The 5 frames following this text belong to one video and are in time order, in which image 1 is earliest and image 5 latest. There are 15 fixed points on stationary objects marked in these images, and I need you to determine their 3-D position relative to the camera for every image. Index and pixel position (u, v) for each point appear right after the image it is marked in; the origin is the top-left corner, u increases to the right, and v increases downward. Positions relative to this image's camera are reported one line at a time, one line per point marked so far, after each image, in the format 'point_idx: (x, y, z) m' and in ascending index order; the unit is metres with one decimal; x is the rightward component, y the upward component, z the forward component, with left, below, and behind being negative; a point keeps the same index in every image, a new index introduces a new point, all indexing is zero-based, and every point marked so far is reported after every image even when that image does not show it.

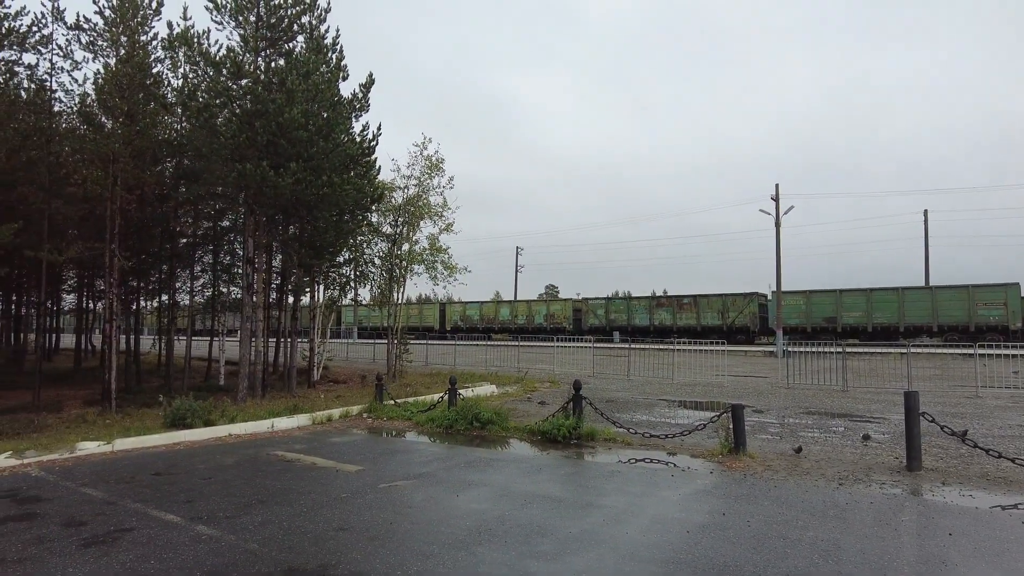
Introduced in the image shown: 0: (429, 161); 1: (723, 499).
0: (-2.3, +3.7, +19.1) m
1: (+1.9, -2.0, +6.0) m
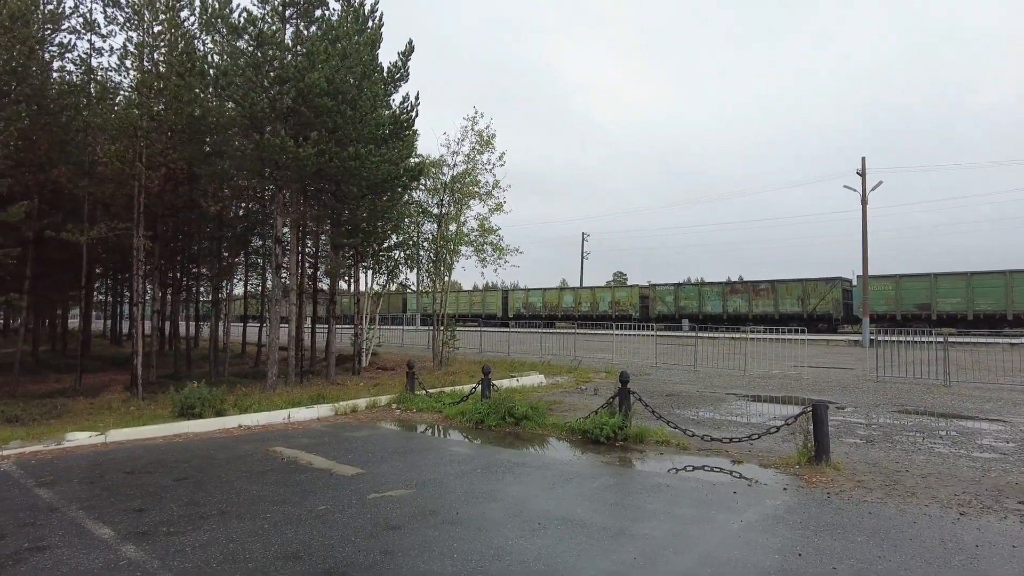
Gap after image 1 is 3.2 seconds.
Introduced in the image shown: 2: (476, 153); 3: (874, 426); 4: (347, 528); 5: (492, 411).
0: (-0.9, +4.2, +17.9) m
1: (+2.0, -1.7, +4.6) m
2: (-1.0, +3.7, +18.1) m
3: (+5.1, -1.9, +9.2) m
4: (-1.2, -1.7, +4.7) m
5: (-0.3, -1.8, +9.4) m
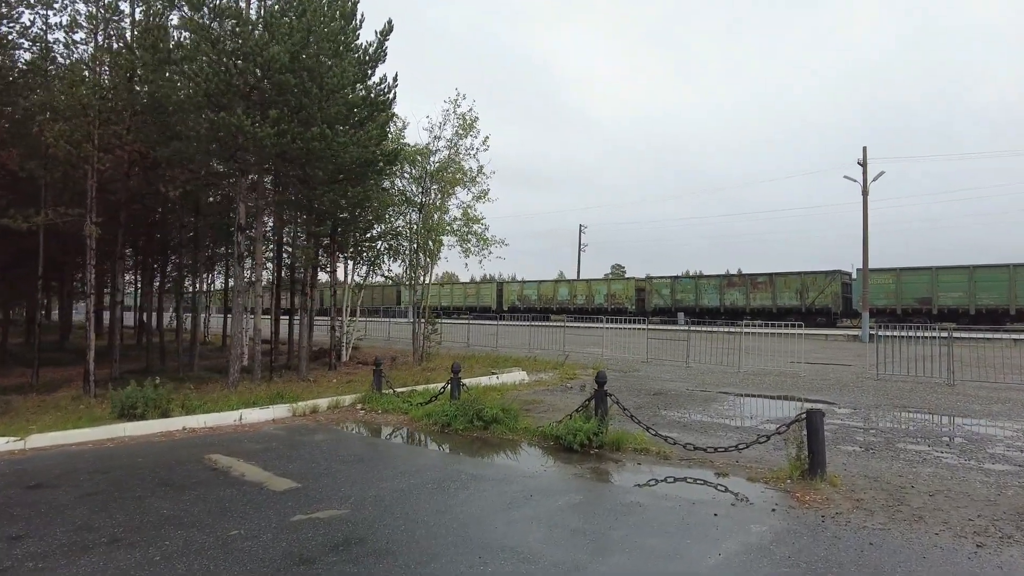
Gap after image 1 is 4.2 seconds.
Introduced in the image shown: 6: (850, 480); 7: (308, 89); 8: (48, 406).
0: (-1.3, +4.4, +17.1) m
1: (+1.6, -1.7, +3.9) m
2: (-1.4, +4.0, +17.3) m
3: (+4.7, -1.9, +8.5) m
4: (-1.6, -1.7, +3.9) m
5: (-0.7, -1.6, +8.6) m
6: (+3.1, -1.8, +6.0) m
7: (-3.5, +3.4, +11.3) m
8: (-7.4, -1.9, +10.5) m
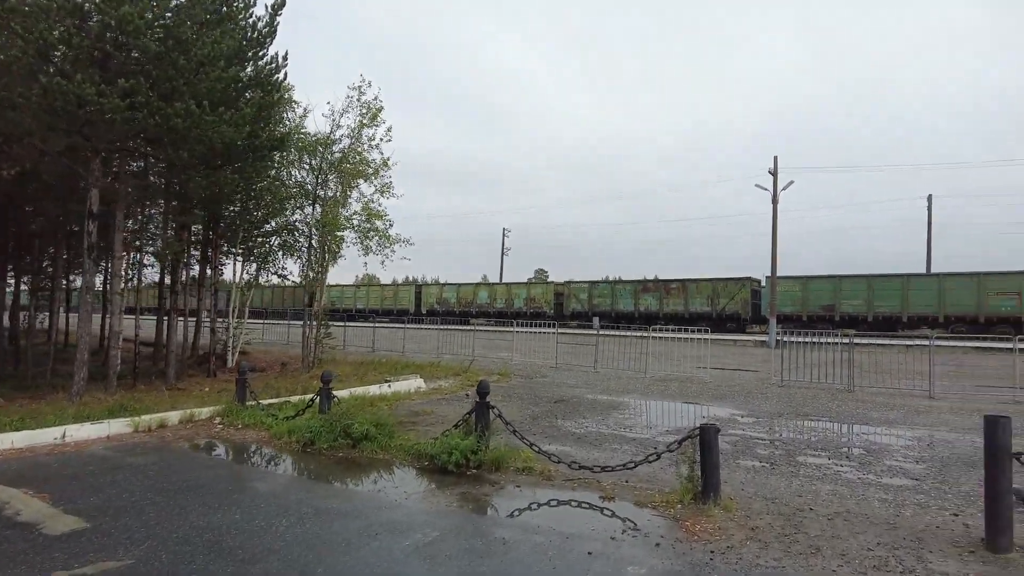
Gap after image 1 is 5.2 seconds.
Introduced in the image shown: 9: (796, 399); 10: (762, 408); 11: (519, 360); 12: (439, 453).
0: (-3.6, +4.4, +16.0) m
1: (+0.7, -1.6, +3.1) m
2: (-3.7, +4.0, +16.1) m
3: (+3.2, -1.9, +8.0) m
4: (-2.5, -1.6, +2.8) m
5: (-2.1, -1.6, +7.6) m
6: (+1.9, -1.8, +5.4) m
7: (-5.1, +3.5, +9.9) m
8: (-9.0, -1.8, +8.6) m
9: (+5.2, -2.0, +11.9) m
10: (+4.1, -2.0, +10.8) m
11: (+0.2, -2.1, +18.8) m
12: (-0.7, -1.6, +6.5) m
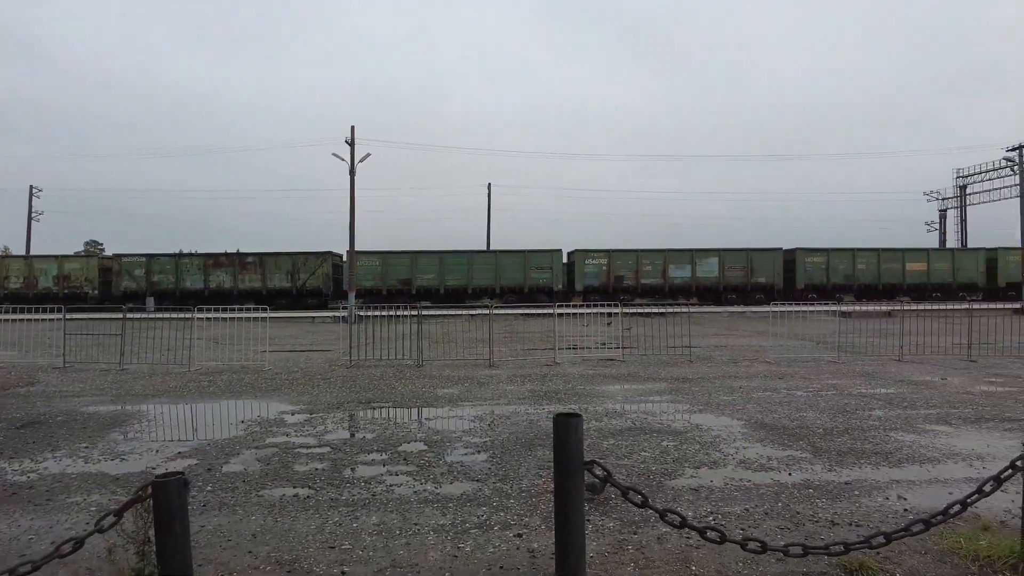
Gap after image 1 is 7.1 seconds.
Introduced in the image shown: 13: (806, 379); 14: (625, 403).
0: (-11.9, +4.8, +8.8) m
1: (-1.1, -1.5, +0.8) m
2: (-12.1, +4.4, +8.8) m
3: (-1.8, -1.6, +6.3) m
4: (-3.6, -1.5, -1.2) m
5: (-6.0, -1.4, +2.9) m
6: (-1.4, -1.5, +3.4) m
7: (-9.8, +3.7, +3.0) m
8: (-12.2, -1.7, -0.1) m
9: (-2.4, -1.5, +10.6) m
10: (-2.6, -1.5, +9.0) m
11: (-10.4, -1.5, +13.5) m
12: (-4.2, -1.4, +2.8) m
13: (+4.7, -1.5, +10.6) m
14: (+1.5, -1.6, +8.8) m
